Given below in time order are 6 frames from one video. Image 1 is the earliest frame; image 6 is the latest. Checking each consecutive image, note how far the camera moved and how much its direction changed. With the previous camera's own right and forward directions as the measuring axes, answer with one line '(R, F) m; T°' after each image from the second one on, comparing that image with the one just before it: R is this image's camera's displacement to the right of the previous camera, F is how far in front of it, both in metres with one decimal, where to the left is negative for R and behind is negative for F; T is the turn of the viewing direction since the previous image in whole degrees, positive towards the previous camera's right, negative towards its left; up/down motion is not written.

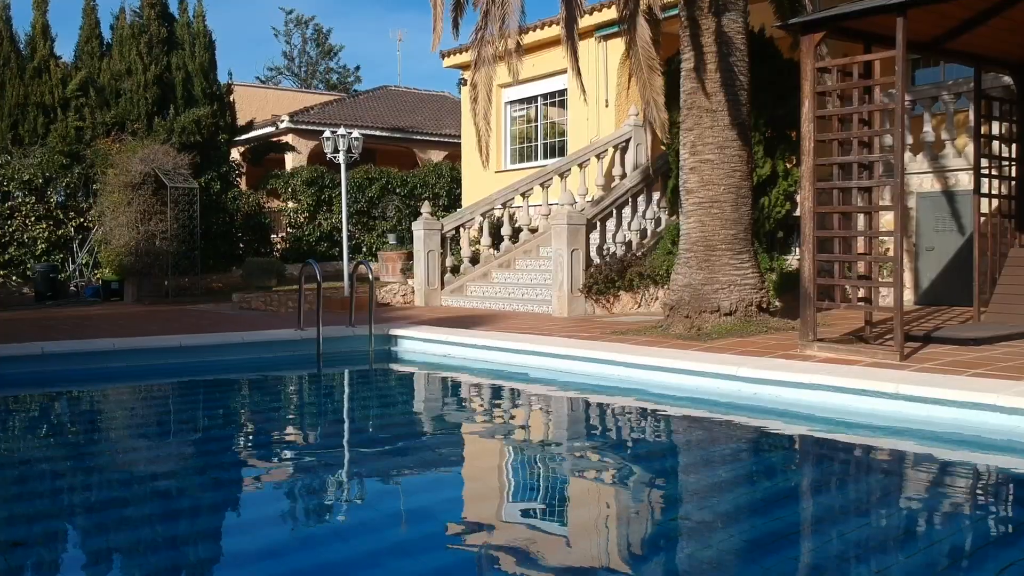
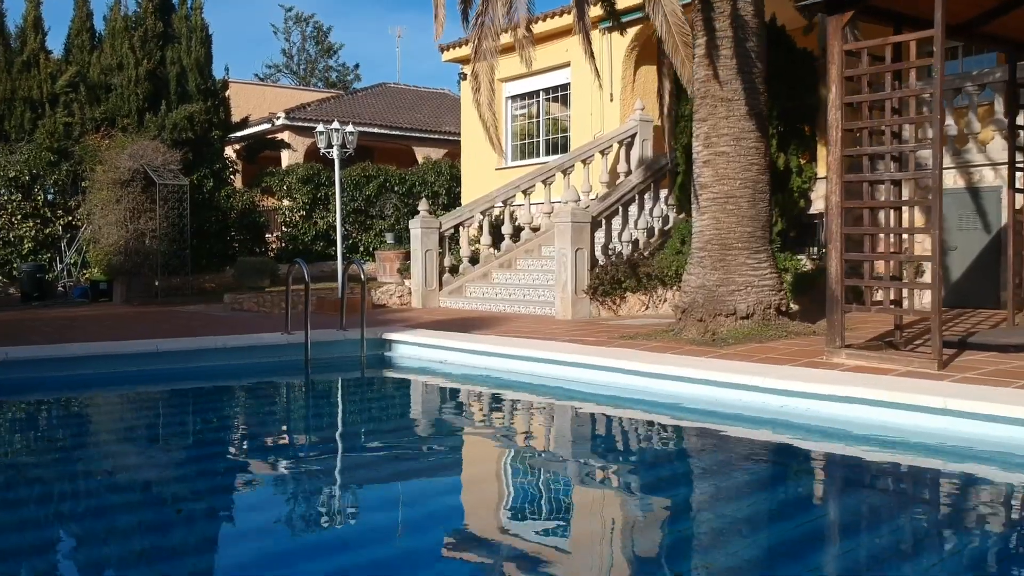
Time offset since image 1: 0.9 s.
(0.0, +0.6) m; 0°
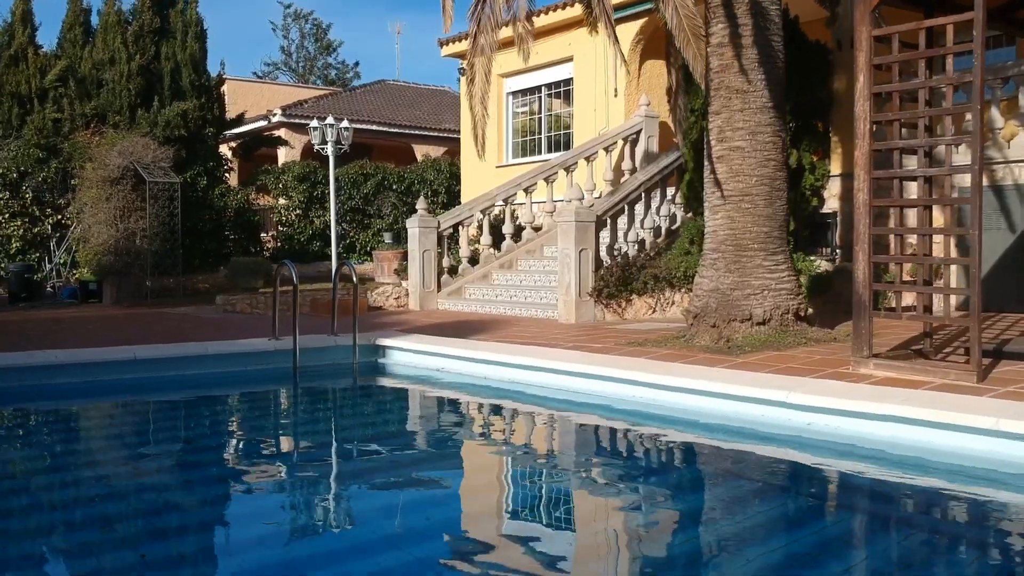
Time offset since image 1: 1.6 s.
(0.0, +0.5) m; 0°
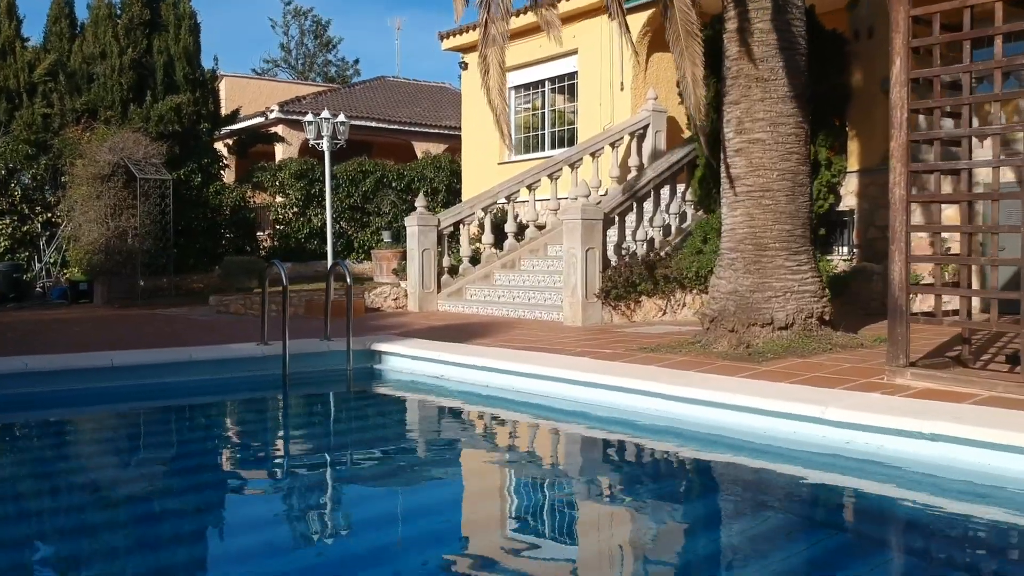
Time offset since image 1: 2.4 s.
(0.0, +0.5) m; 0°
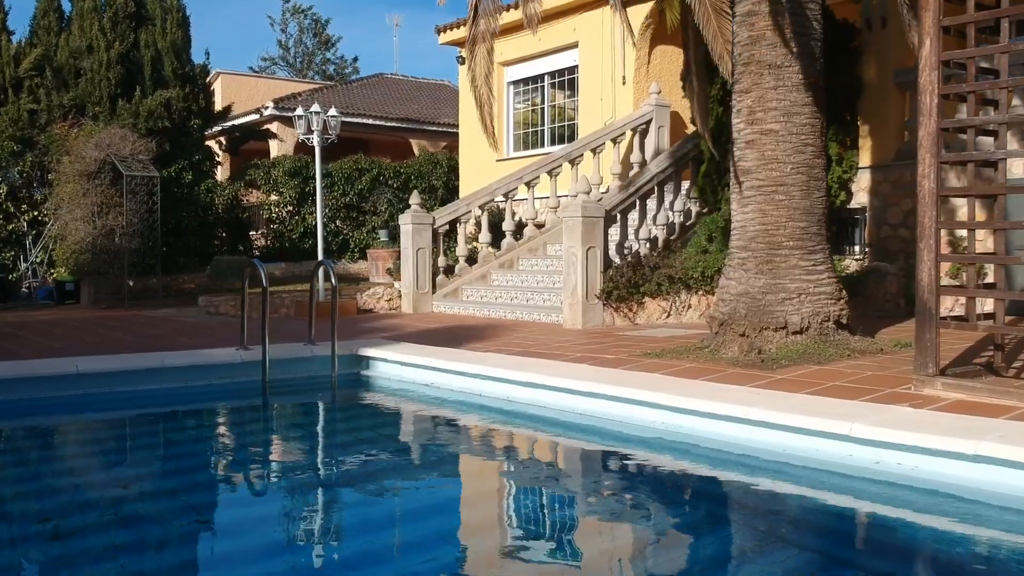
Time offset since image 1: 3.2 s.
(0.0, +0.5) m; 0°
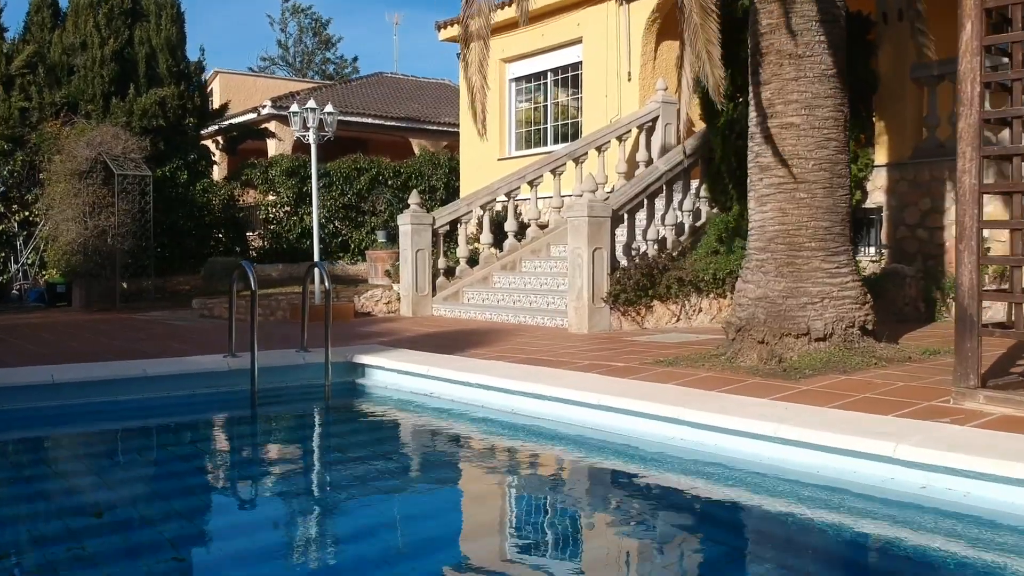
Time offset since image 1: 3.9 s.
(0.0, +0.4) m; 0°
